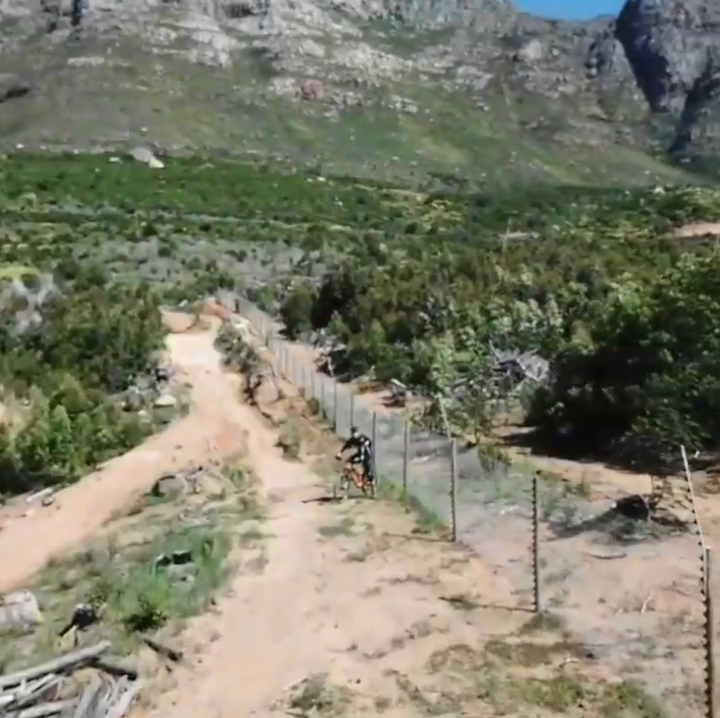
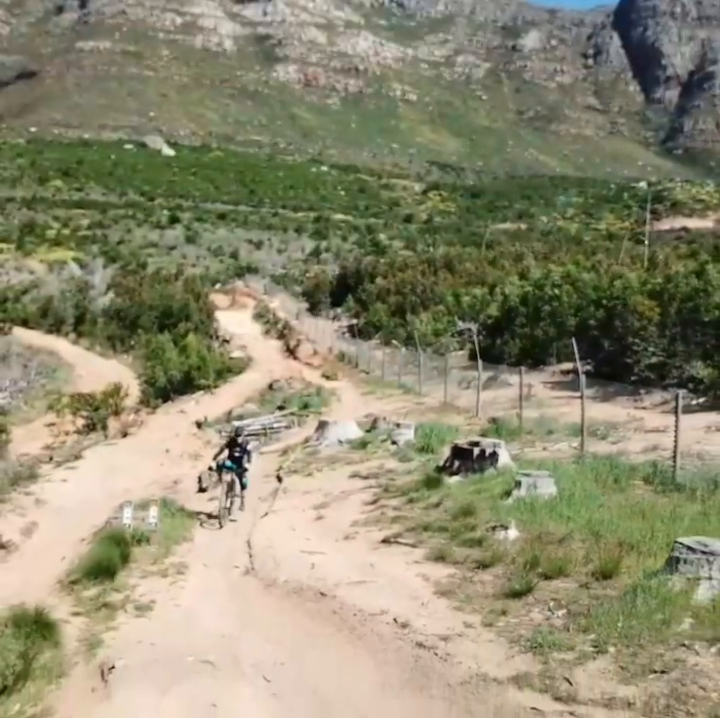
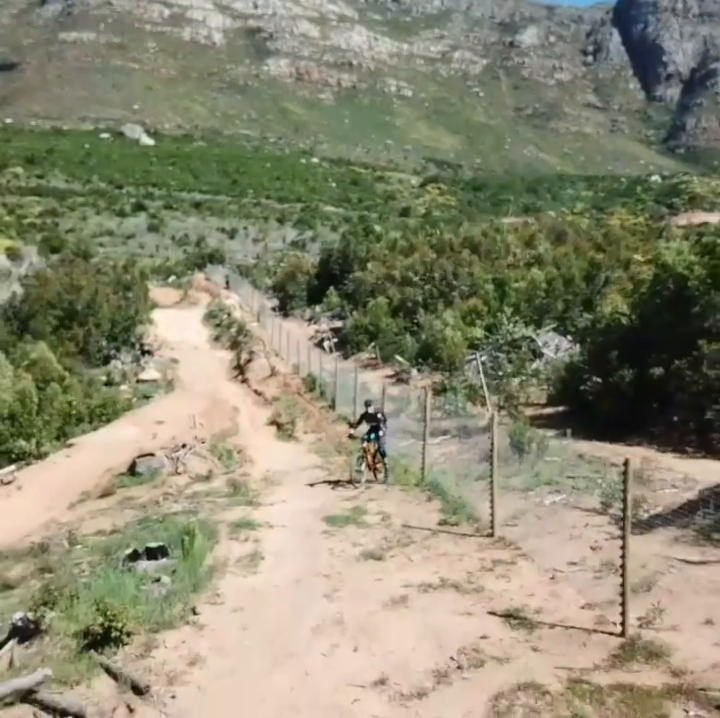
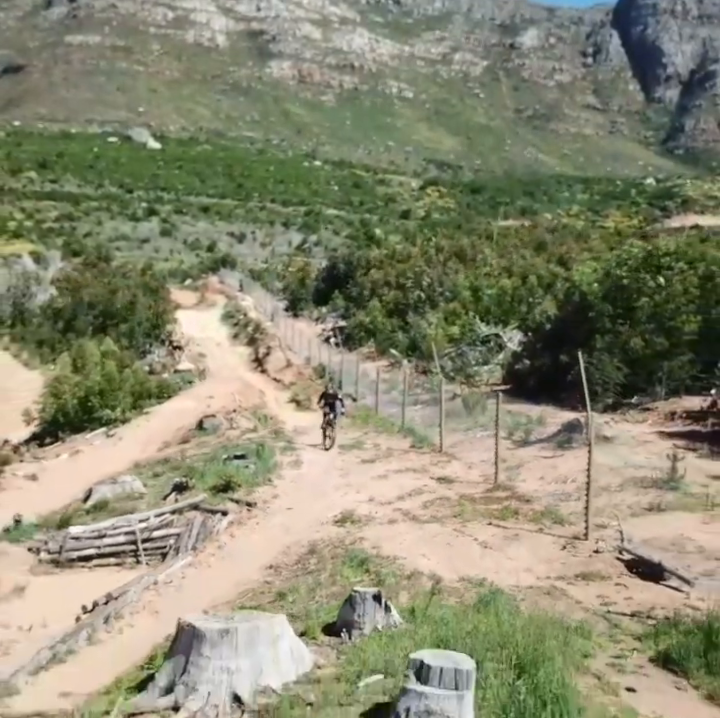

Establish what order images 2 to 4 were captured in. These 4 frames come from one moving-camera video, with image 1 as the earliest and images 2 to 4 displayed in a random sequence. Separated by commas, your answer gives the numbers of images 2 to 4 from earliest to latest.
3, 4, 2
